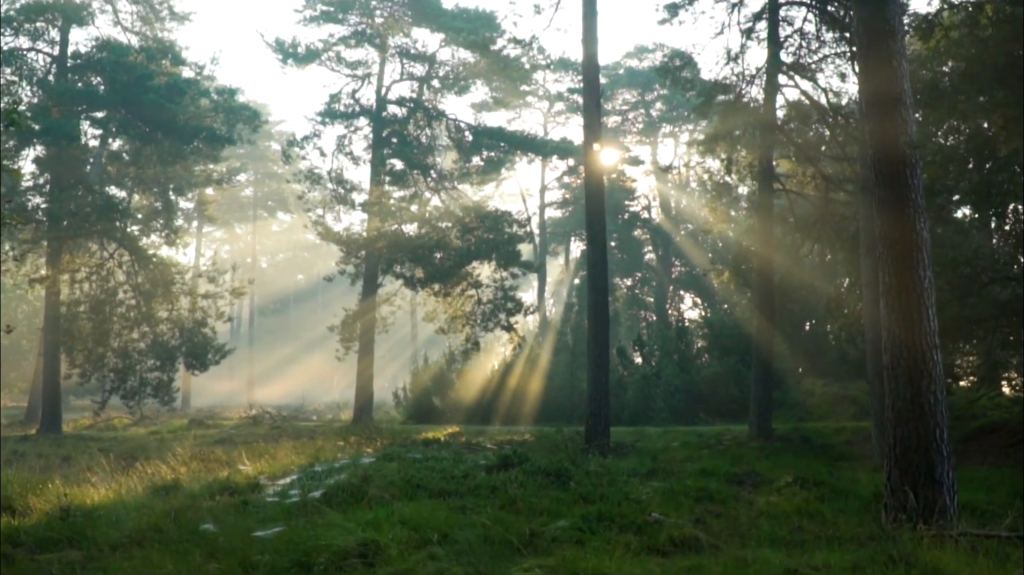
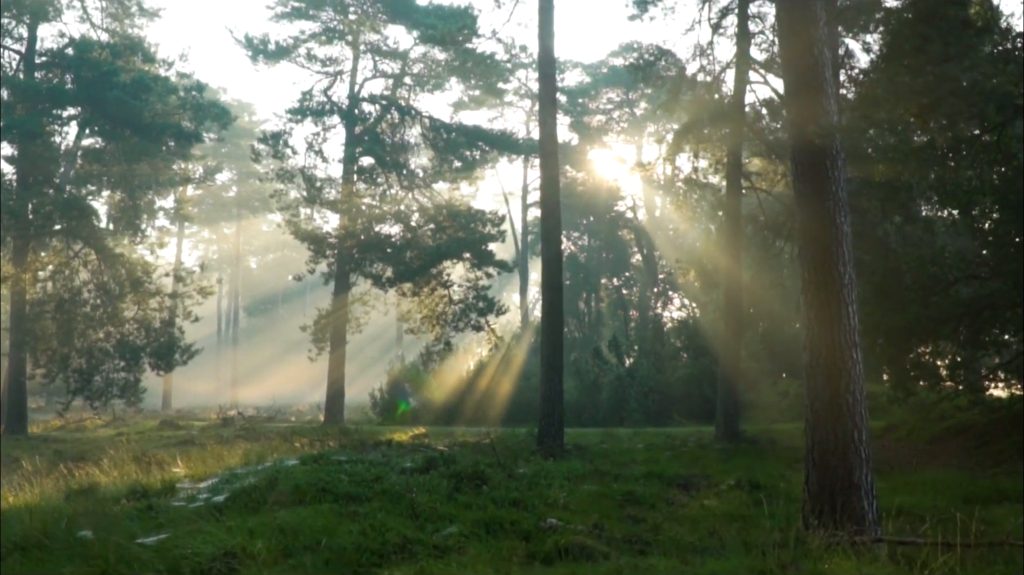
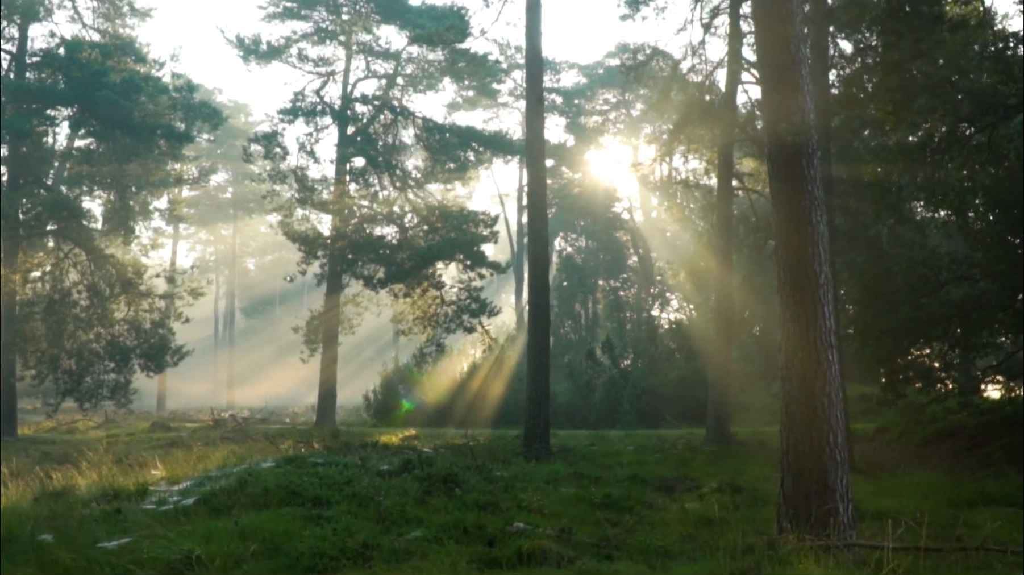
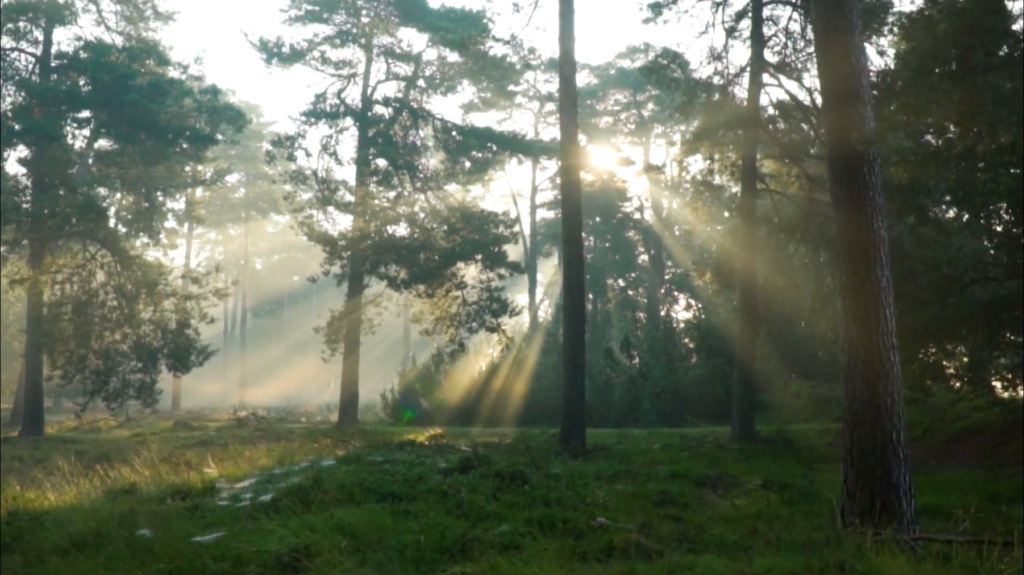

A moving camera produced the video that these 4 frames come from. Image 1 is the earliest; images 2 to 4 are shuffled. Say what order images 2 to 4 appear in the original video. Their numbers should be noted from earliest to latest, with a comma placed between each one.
4, 2, 3
